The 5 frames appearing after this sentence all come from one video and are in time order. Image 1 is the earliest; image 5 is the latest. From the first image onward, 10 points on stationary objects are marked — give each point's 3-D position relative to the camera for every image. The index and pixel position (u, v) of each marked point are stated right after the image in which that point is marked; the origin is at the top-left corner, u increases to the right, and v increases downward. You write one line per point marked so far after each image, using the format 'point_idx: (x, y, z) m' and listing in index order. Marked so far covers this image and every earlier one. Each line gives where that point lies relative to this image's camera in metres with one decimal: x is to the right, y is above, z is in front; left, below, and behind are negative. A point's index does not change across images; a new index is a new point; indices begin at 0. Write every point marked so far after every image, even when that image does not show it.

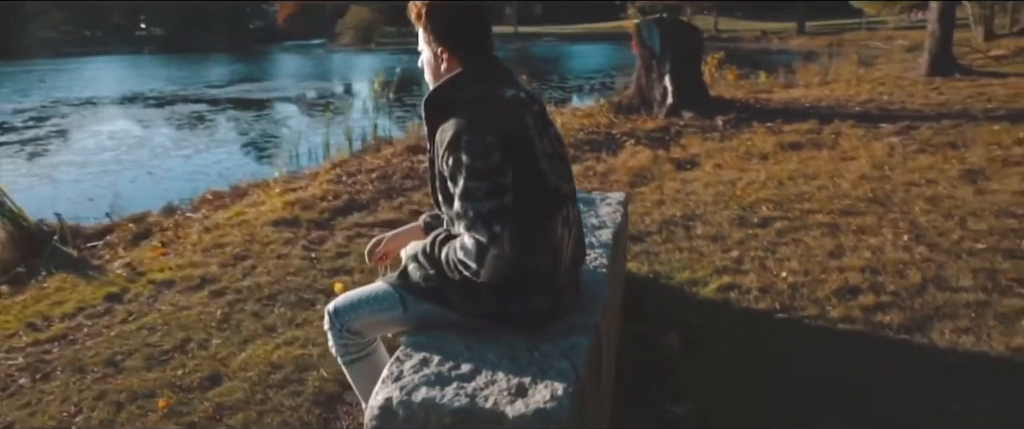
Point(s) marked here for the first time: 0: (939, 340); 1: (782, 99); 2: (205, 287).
0: (+2.2, -0.6, +3.7) m
1: (+4.3, +1.9, +11.6) m
2: (-2.1, -0.5, +5.0) m
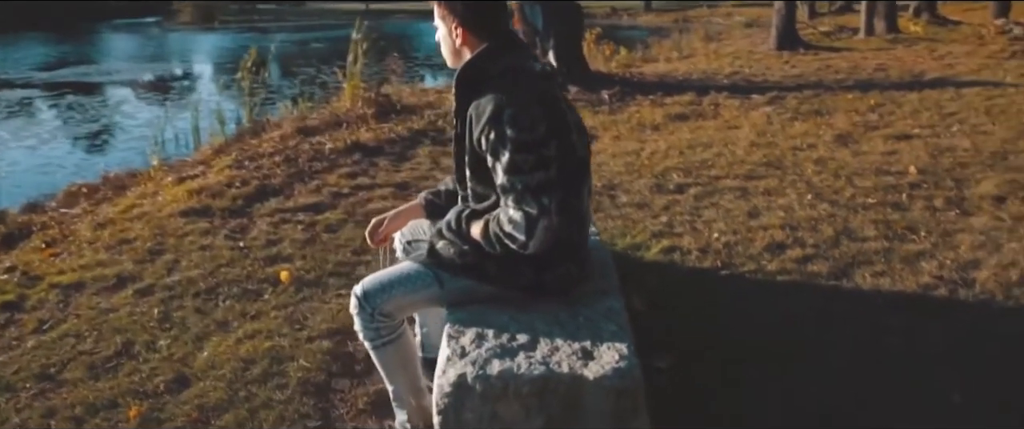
0: (+2.0, -0.4, +4.1) m
1: (+2.4, +2.4, +12.2) m
2: (-2.5, -0.5, +4.6) m
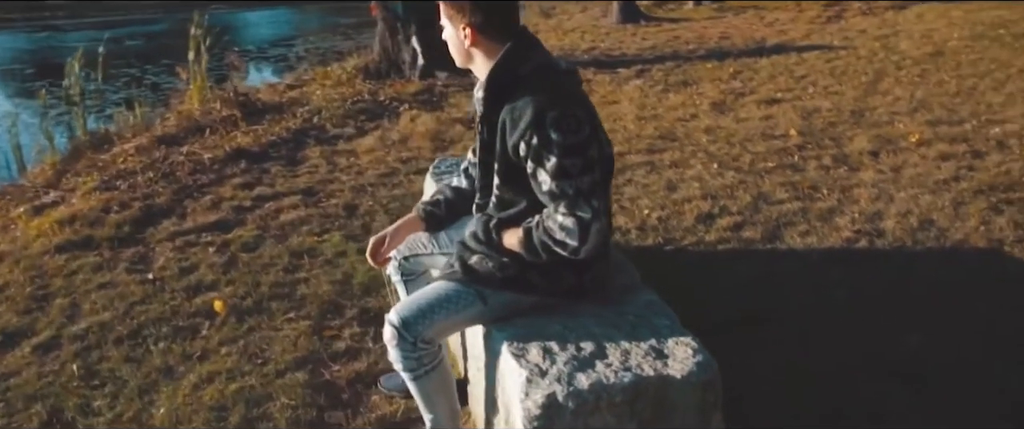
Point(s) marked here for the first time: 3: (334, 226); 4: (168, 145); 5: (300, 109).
0: (+1.7, -0.2, +4.5) m
1: (0.0, +2.8, +12.3) m
2: (-2.7, -0.7, +3.9) m
3: (-1.3, -0.1, +5.1) m
4: (-3.7, +0.7, +7.7) m
5: (-2.6, +1.3, +9.0) m
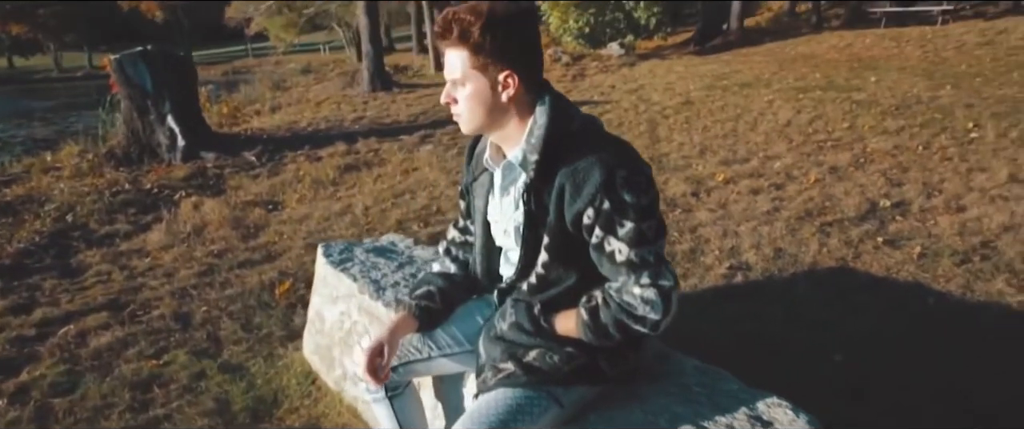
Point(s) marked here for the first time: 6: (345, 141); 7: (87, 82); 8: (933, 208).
0: (+1.1, -0.4, +4.6) m
1: (-3.6, +1.4, +11.5) m
2: (-2.8, -1.4, +2.5) m
3: (-1.9, -0.7, +4.1) m
4: (-5.2, -0.5, +5.7) m
5: (-4.8, +0.1, +7.3) m
6: (-2.2, +1.0, +9.7) m
7: (-9.8, +3.1, +16.8) m
8: (+3.2, 0.0, +5.5) m
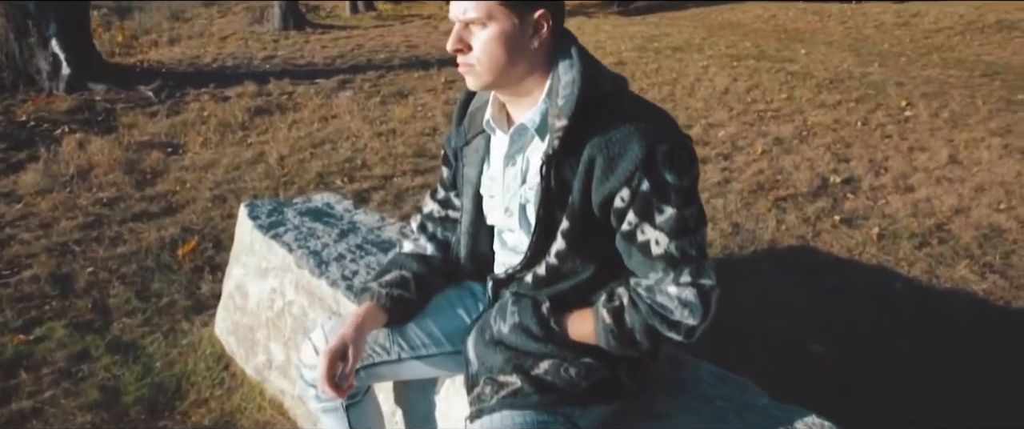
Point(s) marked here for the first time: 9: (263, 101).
0: (+0.7, -0.3, +4.3) m
1: (-4.7, +2.2, +10.4) m
2: (-2.8, -1.2, +1.7) m
3: (-2.2, -0.5, +3.4) m
4: (-5.6, 0.0, +4.6) m
5: (-5.4, +0.6, +6.2) m
6: (-3.1, +1.6, +8.8) m
7: (-11.4, +4.5, +14.7) m
8: (+2.7, +0.2, +5.4) m
9: (-2.6, +1.3, +8.0) m
